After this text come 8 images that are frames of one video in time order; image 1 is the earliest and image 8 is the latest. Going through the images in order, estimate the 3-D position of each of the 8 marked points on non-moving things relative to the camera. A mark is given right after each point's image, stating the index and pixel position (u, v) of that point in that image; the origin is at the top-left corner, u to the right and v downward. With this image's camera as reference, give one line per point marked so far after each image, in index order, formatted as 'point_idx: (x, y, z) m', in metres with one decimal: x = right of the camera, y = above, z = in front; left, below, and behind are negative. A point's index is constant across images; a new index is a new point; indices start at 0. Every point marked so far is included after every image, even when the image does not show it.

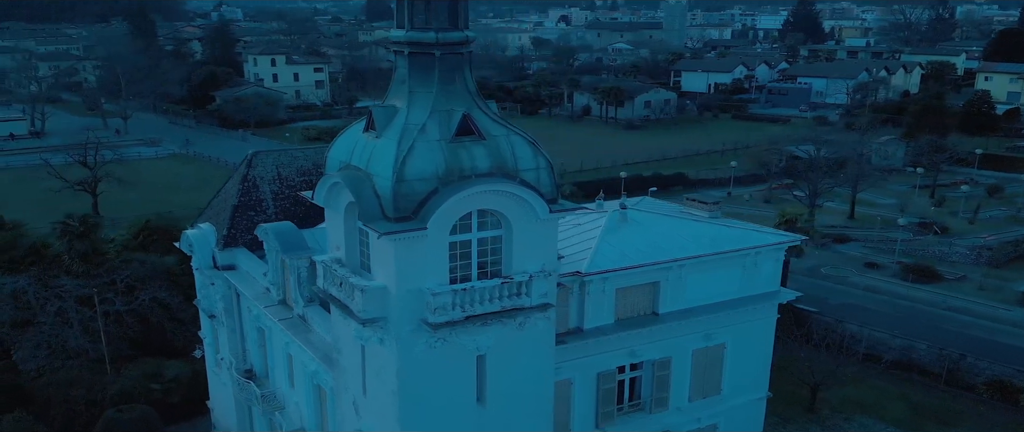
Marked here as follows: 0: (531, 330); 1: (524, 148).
0: (+0.2, -1.6, +10.4) m
1: (+0.1, +0.9, +9.8) m
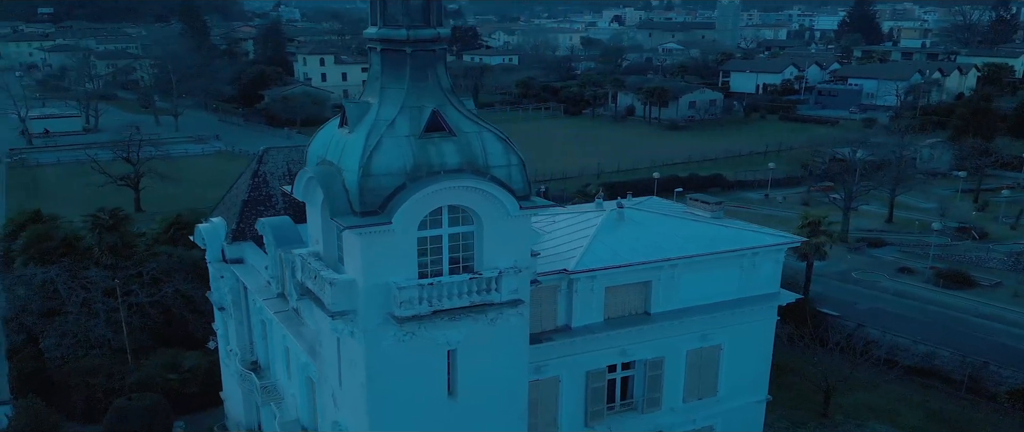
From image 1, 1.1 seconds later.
0: (-0.2, -1.5, +10.4) m
1: (-0.3, +0.9, +9.8) m
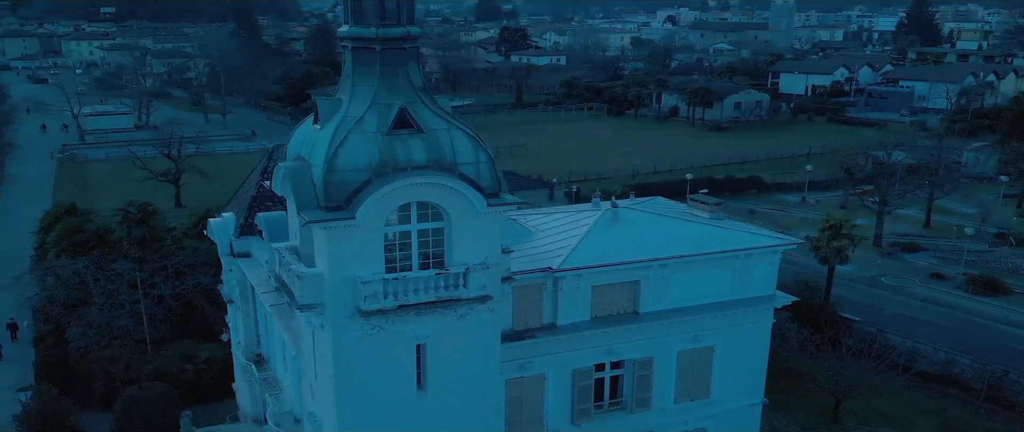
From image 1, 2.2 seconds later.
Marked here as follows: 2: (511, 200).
0: (-0.6, -1.5, +10.5) m
1: (-0.7, +1.0, +9.9) m
2: (0.0, +0.2, +10.2) m
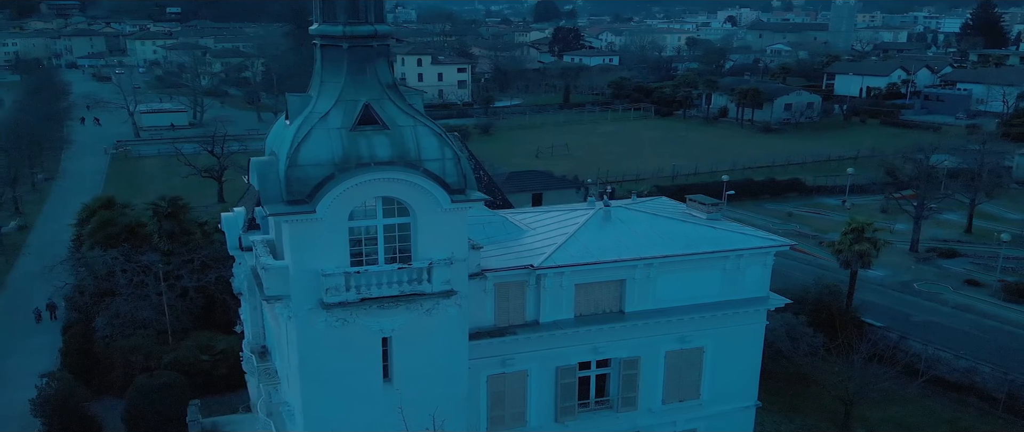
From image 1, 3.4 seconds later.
0: (-1.1, -1.4, +10.6) m
1: (-1.1, +1.0, +10.1) m
2: (-0.5, +0.3, +10.4) m
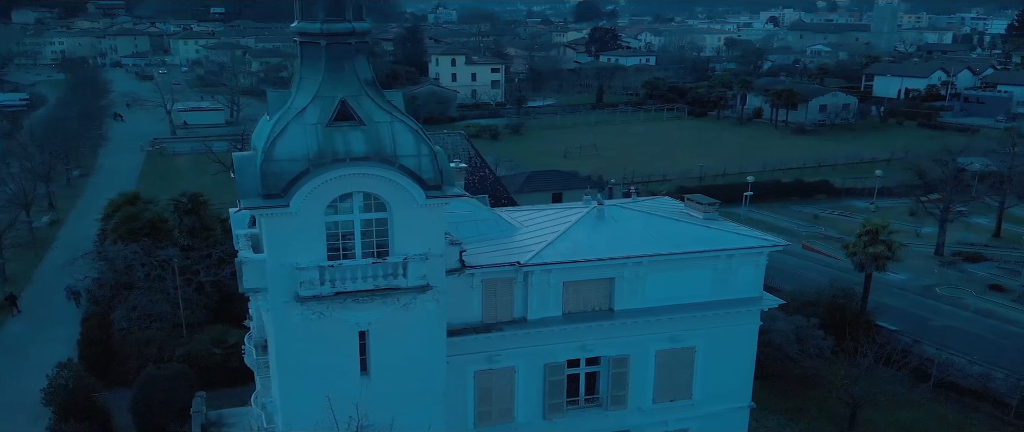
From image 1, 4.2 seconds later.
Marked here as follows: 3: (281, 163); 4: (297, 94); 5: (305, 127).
0: (-1.4, -1.4, +10.8) m
1: (-1.5, +1.1, +10.2) m
2: (-0.8, +0.3, +10.5) m
3: (-3.0, +0.7, +9.8) m
4: (-2.9, +1.7, +10.2) m
5: (-2.7, +1.2, +9.9) m
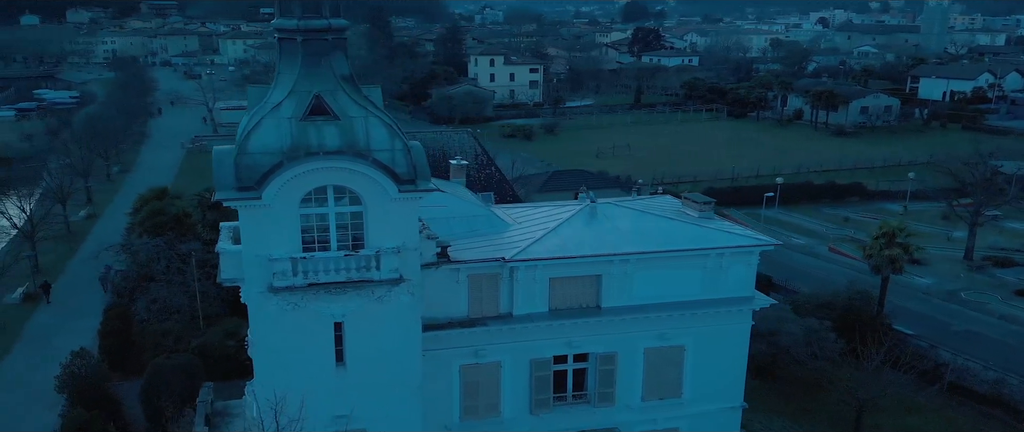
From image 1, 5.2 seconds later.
0: (-1.8, -1.3, +10.9) m
1: (-1.8, +1.2, +10.4) m
2: (-1.2, +0.4, +10.6) m
3: (-3.4, +0.8, +10.0) m
4: (-3.3, +1.8, +10.4) m
5: (-3.1, +1.3, +10.1) m
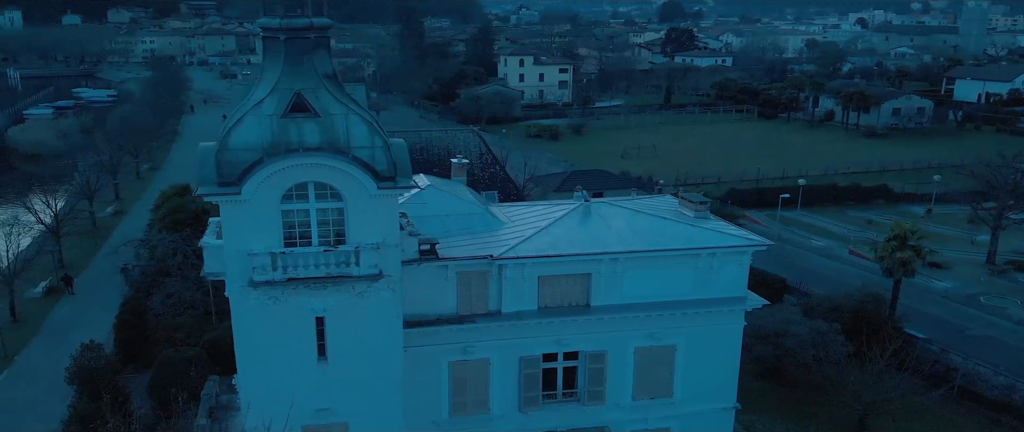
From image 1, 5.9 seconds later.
0: (-2.1, -1.2, +11.1) m
1: (-2.1, +1.3, +10.5) m
2: (-1.5, +0.5, +10.7) m
3: (-3.7, +0.9, +10.2) m
4: (-3.6, +1.8, +10.6) m
5: (-3.4, +1.3, +10.3) m
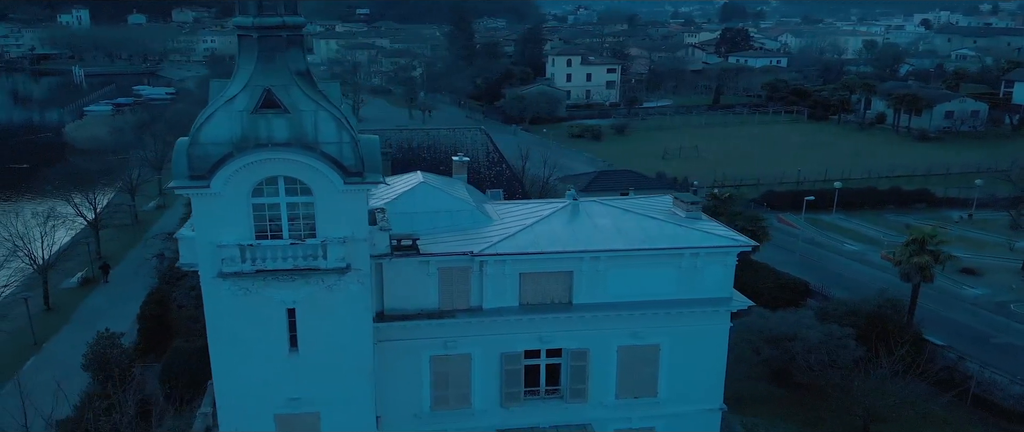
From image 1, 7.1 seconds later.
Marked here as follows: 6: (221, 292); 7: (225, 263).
0: (-2.6, -1.1, +11.3) m
1: (-2.6, +1.3, +10.7) m
2: (-2.0, +0.5, +10.9) m
3: (-4.2, +1.0, +10.5) m
4: (-4.1, +1.9, +10.9) m
5: (-3.9, +1.4, +10.6) m
6: (-4.3, -1.1, +11.0) m
7: (-4.0, -0.7, +10.7) m
